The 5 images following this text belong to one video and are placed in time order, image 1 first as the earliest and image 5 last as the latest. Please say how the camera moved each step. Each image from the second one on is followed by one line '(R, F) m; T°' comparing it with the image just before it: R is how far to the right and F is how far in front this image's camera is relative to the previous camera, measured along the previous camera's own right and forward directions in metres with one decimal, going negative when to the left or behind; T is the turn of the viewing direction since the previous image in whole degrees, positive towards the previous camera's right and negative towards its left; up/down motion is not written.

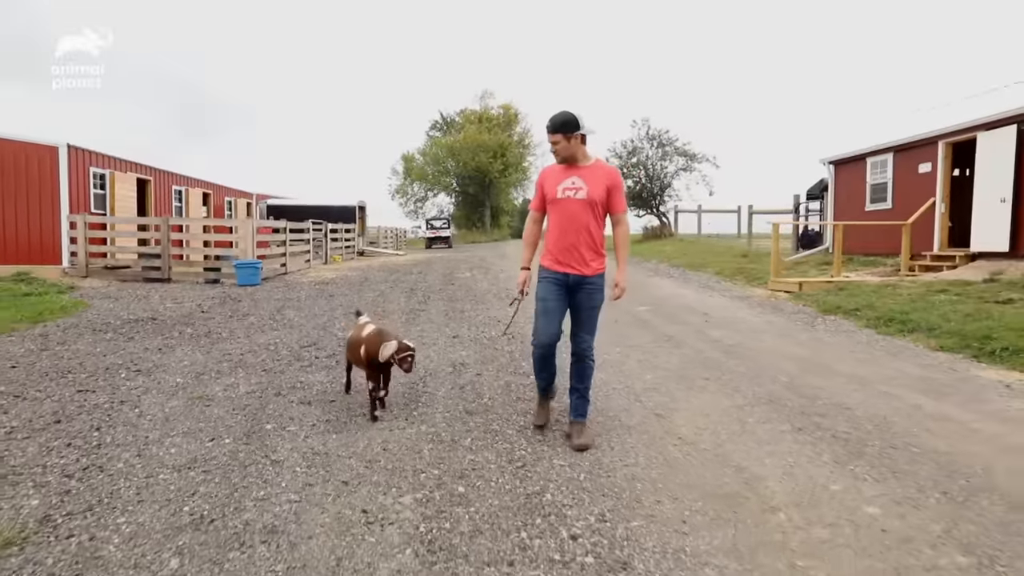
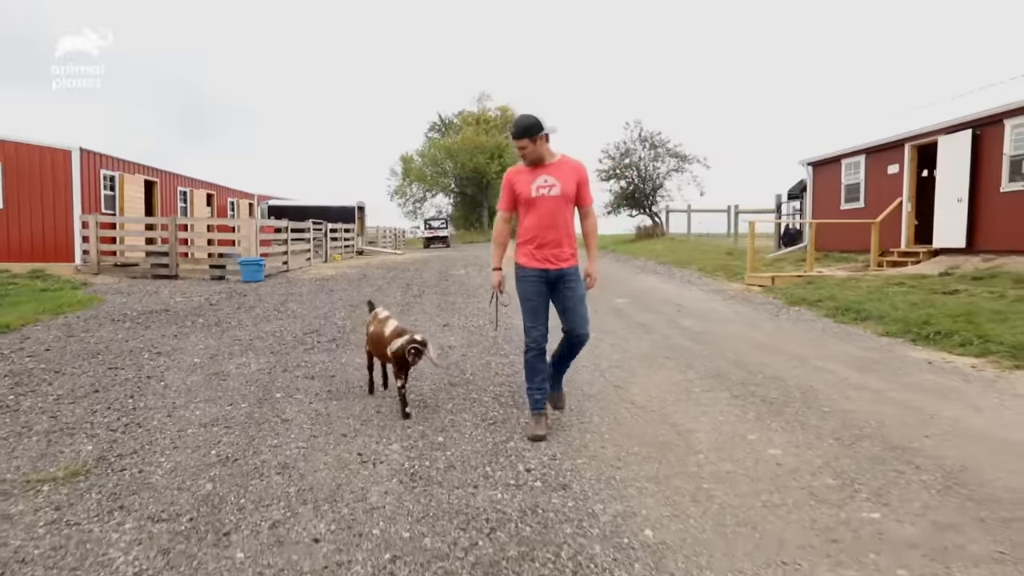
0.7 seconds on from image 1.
(+0.2, -0.7) m; 0°
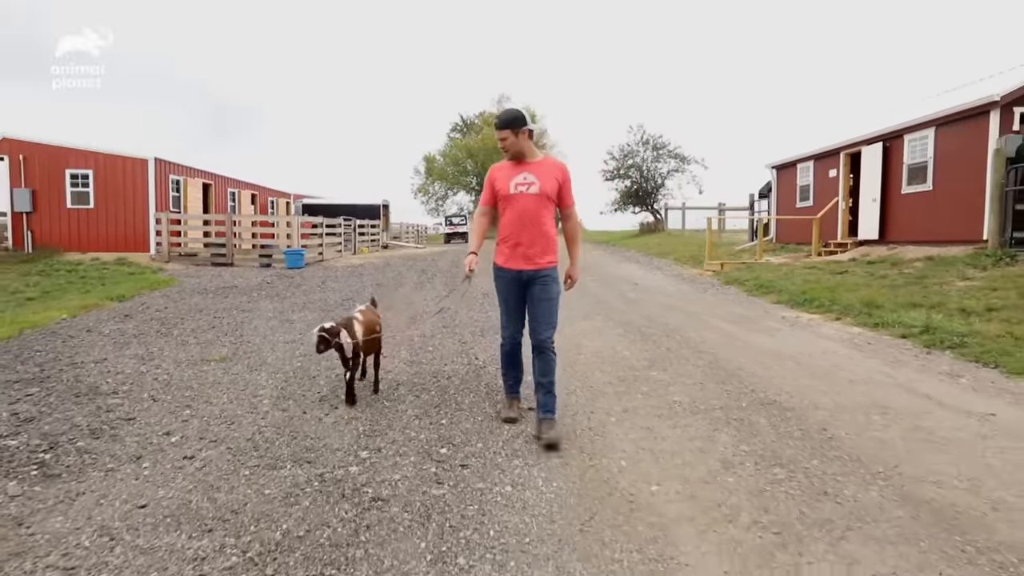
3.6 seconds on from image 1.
(+0.6, -2.6) m; -2°
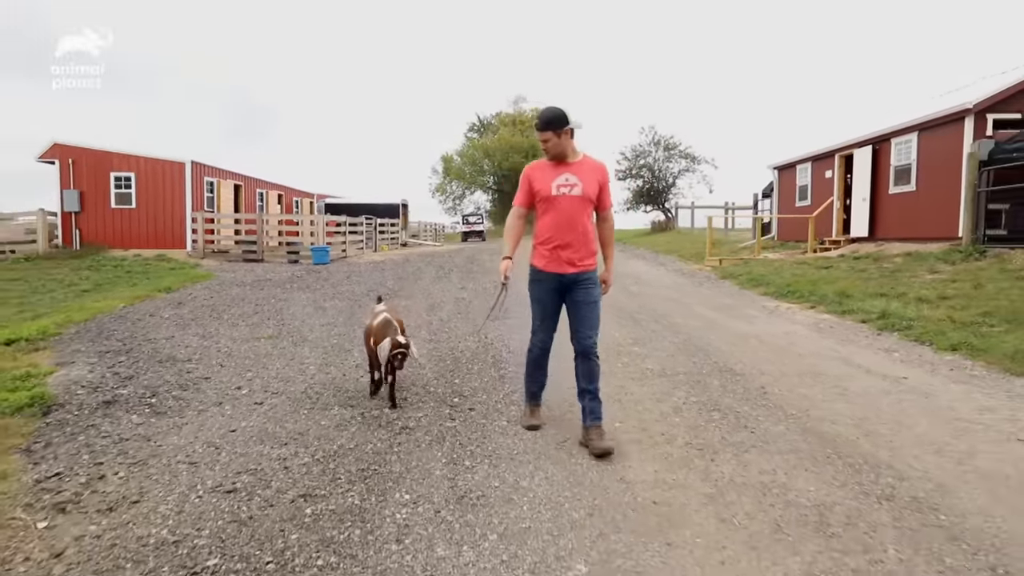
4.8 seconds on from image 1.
(+0.1, -1.0) m; -1°
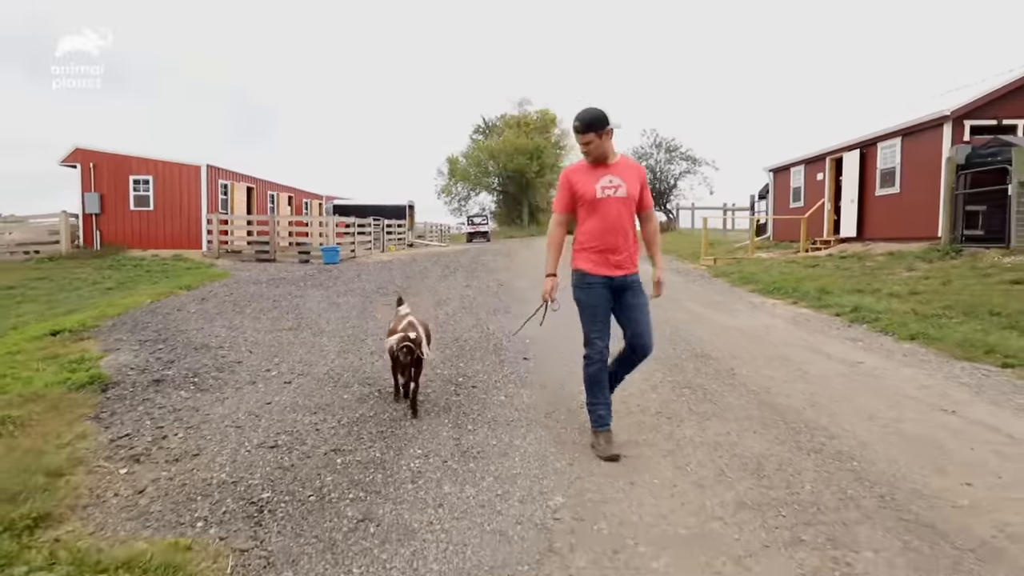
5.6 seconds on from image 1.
(+0.1, -0.6) m; 0°
